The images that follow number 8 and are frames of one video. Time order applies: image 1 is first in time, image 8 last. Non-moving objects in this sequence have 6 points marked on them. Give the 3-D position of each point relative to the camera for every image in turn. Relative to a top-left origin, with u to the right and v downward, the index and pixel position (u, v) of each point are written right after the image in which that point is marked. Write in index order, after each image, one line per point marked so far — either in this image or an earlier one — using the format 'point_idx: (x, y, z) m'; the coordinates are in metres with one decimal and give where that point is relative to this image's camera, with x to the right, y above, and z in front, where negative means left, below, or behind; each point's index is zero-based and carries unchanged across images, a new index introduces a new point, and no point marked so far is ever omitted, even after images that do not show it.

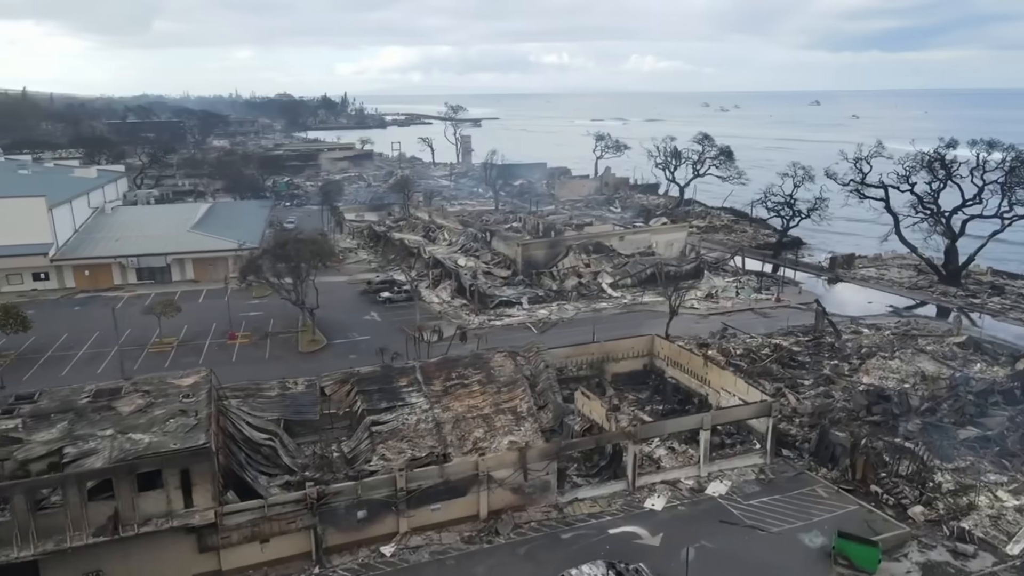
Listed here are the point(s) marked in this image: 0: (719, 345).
0: (+5.3, -1.5, +19.5) m
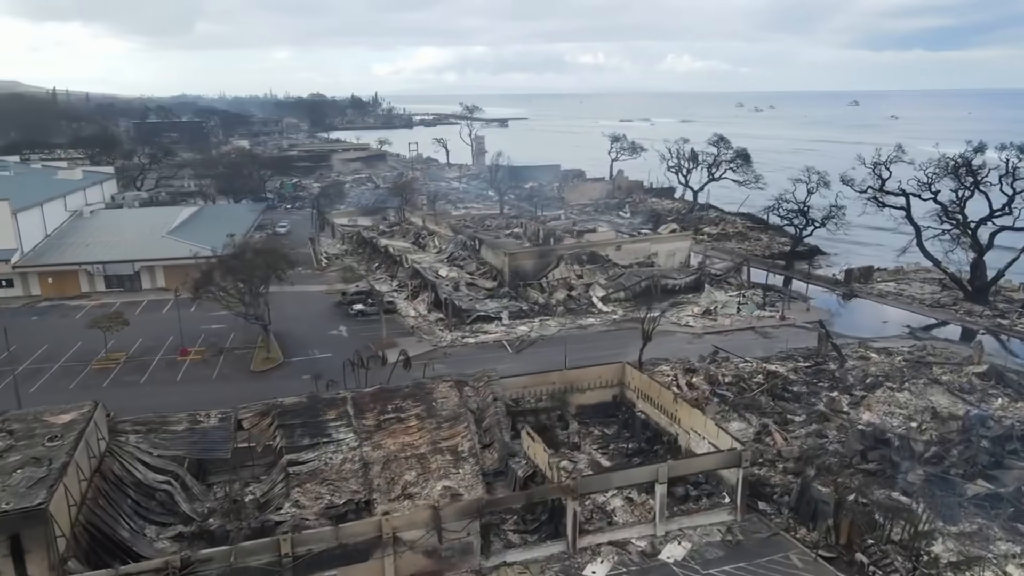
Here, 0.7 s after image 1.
0: (+4.5, -1.9, +17.7) m
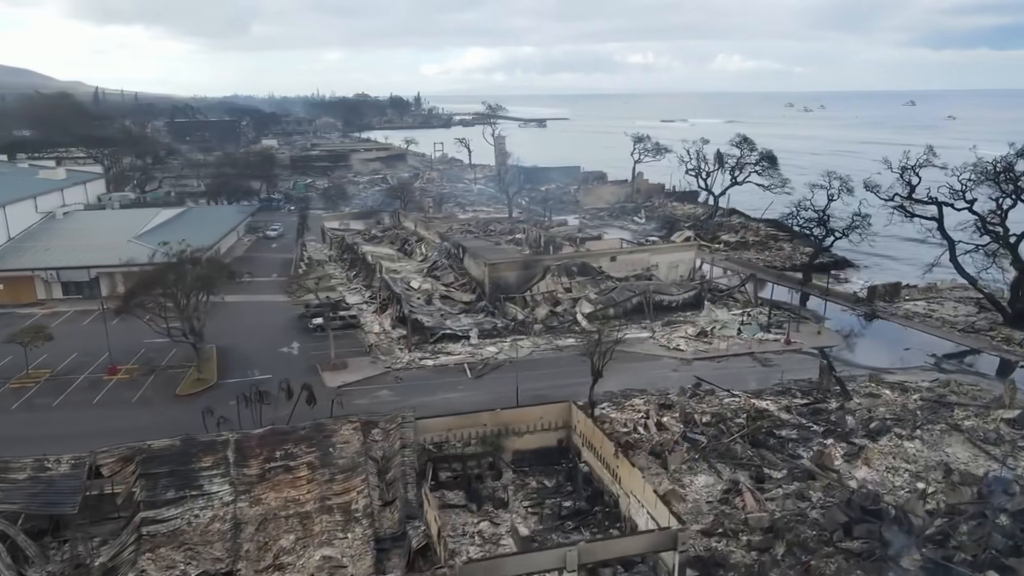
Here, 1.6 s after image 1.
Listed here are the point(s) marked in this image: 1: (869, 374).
0: (+3.5, -2.4, +15.3) m
1: (+8.0, -2.0, +17.0) m
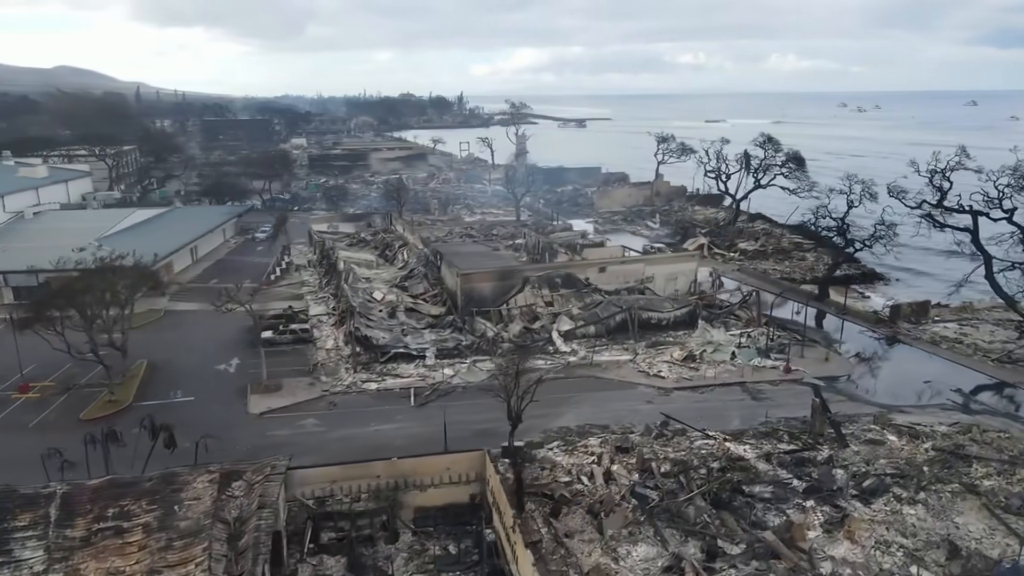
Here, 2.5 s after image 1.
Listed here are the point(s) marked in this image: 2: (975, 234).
0: (+2.3, -2.8, +13.0) m
1: (+6.9, -2.4, +14.5) m
2: (+11.6, +1.4, +19.0) m
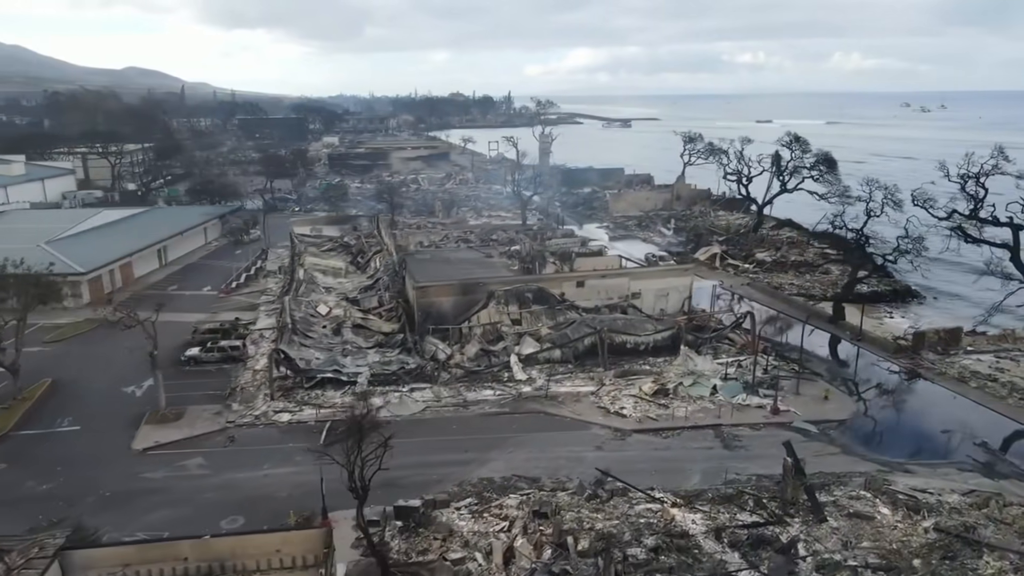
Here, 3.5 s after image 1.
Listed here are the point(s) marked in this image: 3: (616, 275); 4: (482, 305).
0: (+0.8, -3.2, +10.6) m
1: (+5.5, -2.9, +11.7) m
2: (+10.6, +0.8, +16.0) m
3: (+2.7, +0.3, +19.6) m
4: (-0.7, -0.4, +18.6) m
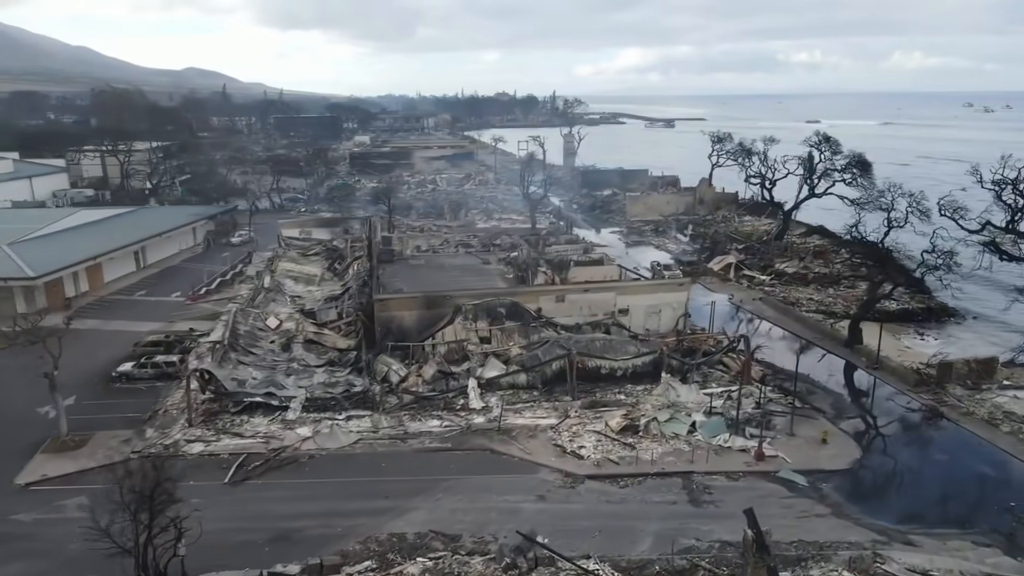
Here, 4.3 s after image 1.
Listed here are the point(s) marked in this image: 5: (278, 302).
0: (-0.4, -3.5, +8.7) m
1: (+4.3, -3.3, +9.6) m
2: (+9.7, +0.3, +13.5) m
3: (+2.1, 0.0, +17.6) m
4: (-1.4, -0.7, +16.8) m
5: (-5.8, -0.4, +18.7) m
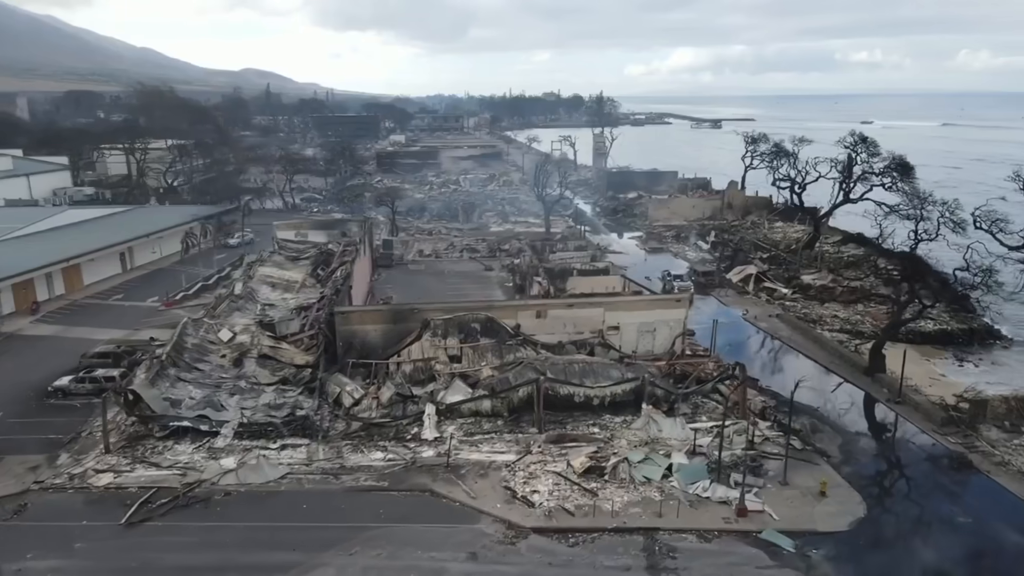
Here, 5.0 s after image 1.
0: (-1.5, -3.8, +7.2) m
1: (+3.3, -3.7, +7.7) m
2: (+9.0, -0.1, +11.3) m
3: (+1.6, -0.3, +15.9) m
4: (-1.9, -1.0, +15.3) m
5: (-6.1, -0.5, +17.4) m
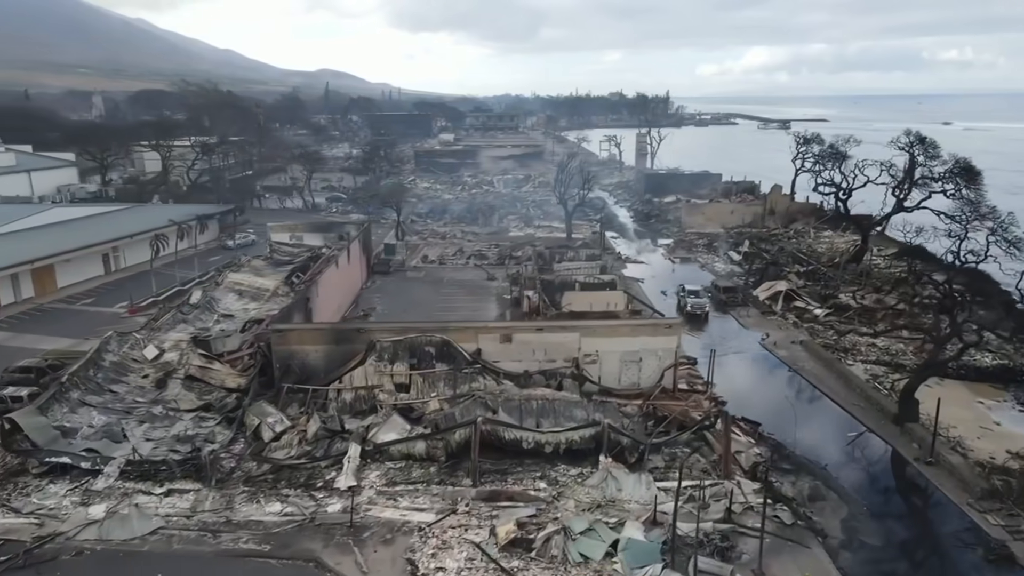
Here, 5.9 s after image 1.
0: (-3.0, -4.1, +5.2) m
1: (+1.8, -4.1, +5.3) m
2: (+7.8, -0.7, +8.4) m
3: (+0.9, -0.7, +13.7) m
4: (-2.7, -1.3, +13.3) m
5: (-6.7, -0.7, +15.8) m
